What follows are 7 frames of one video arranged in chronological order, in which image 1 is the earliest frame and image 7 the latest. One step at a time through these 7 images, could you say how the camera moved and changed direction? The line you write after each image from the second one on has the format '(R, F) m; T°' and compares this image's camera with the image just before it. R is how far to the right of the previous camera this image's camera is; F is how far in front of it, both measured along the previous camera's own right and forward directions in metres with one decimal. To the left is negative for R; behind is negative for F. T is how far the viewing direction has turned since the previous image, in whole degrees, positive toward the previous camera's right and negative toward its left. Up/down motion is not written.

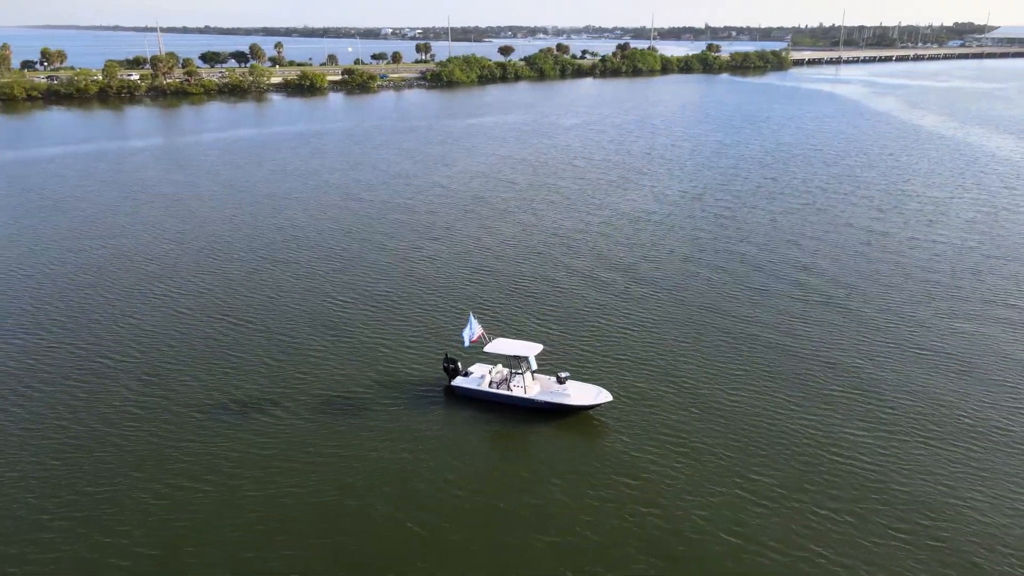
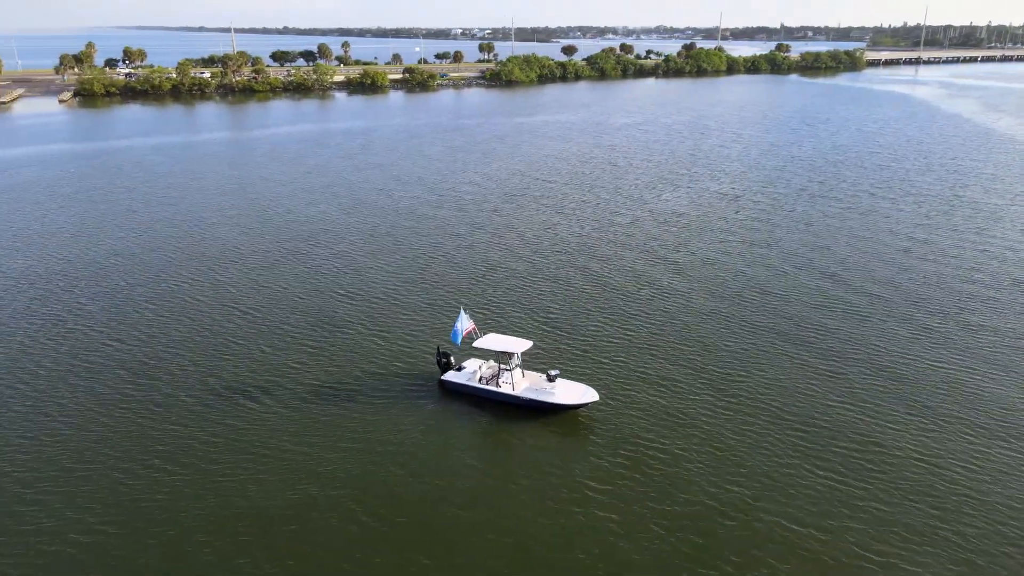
(+4.2, +0.9) m; -5°
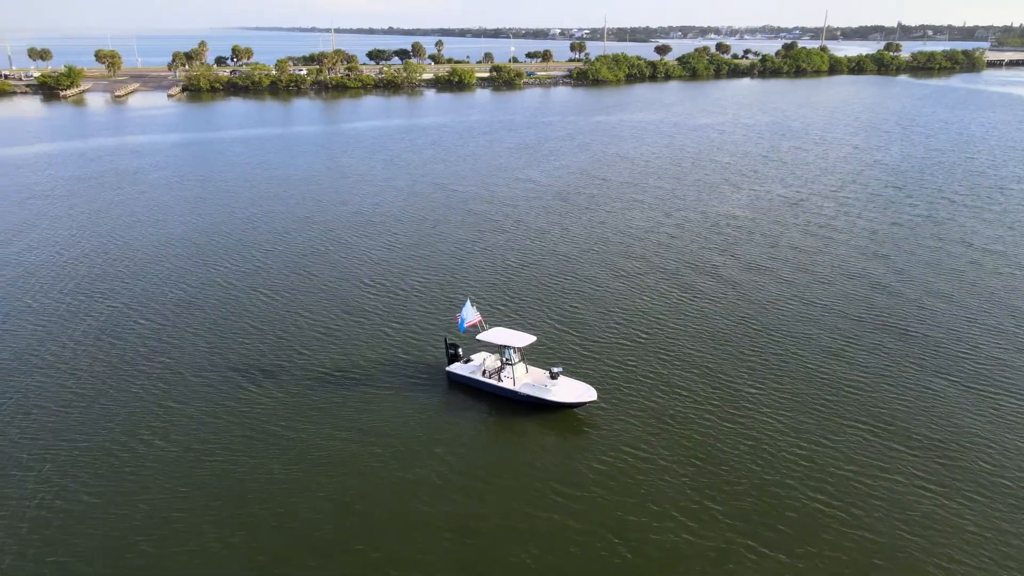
(+4.8, +1.1) m; -7°
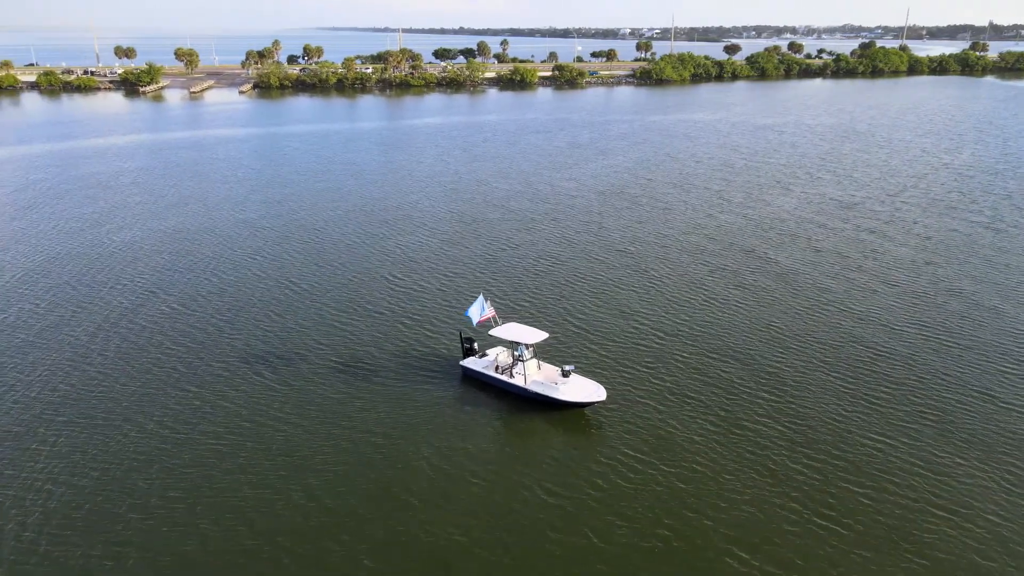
(+2.8, +0.6) m; -5°
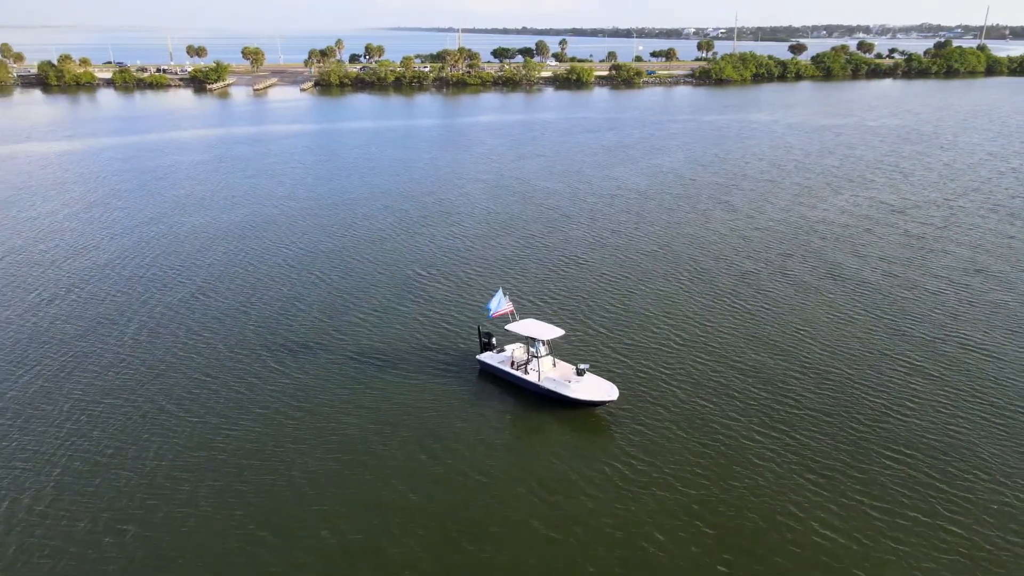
(+2.2, +0.4) m; -4°
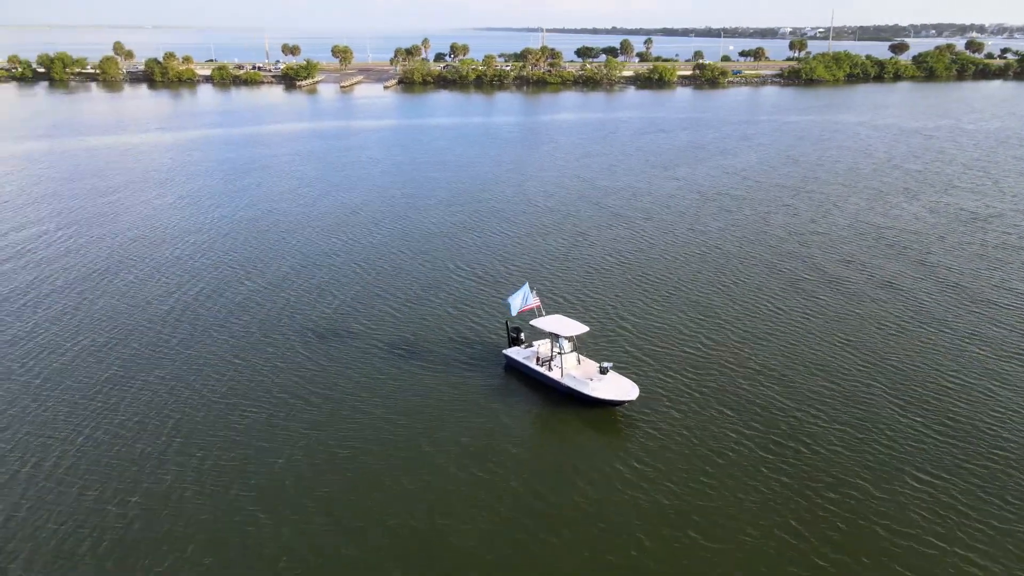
(+3.0, +0.6) m; -6°
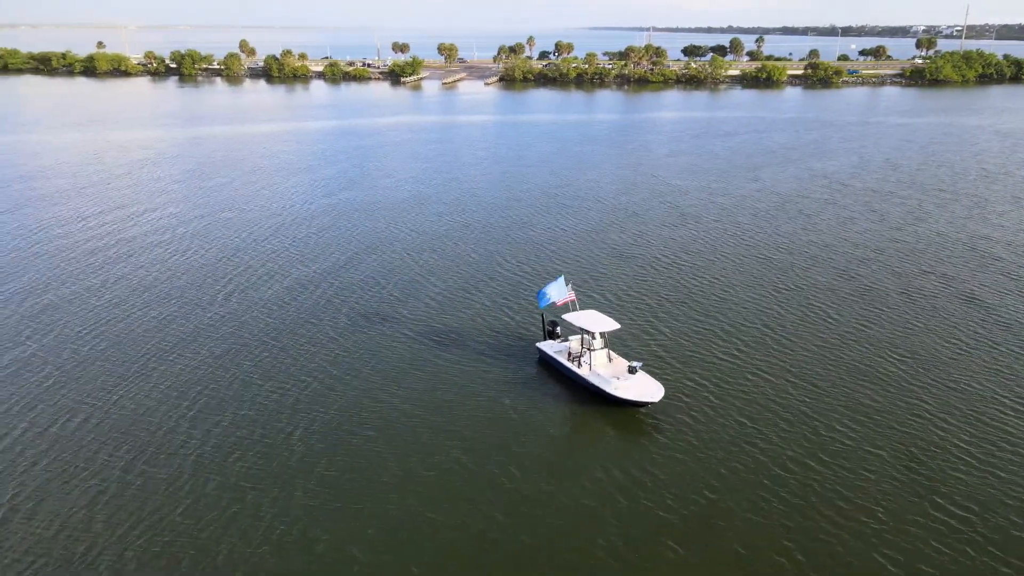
(+3.7, +0.6) m; -8°
